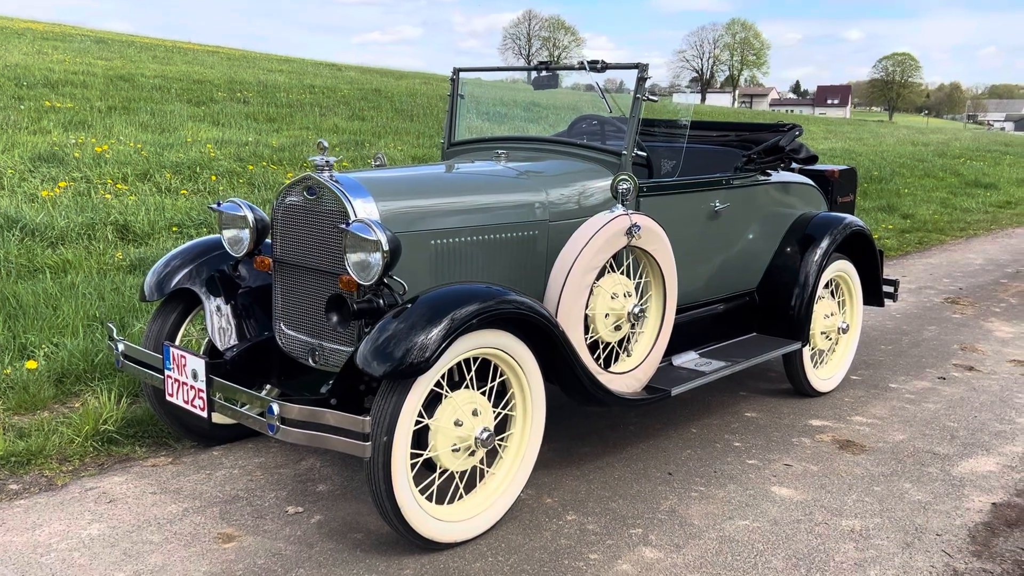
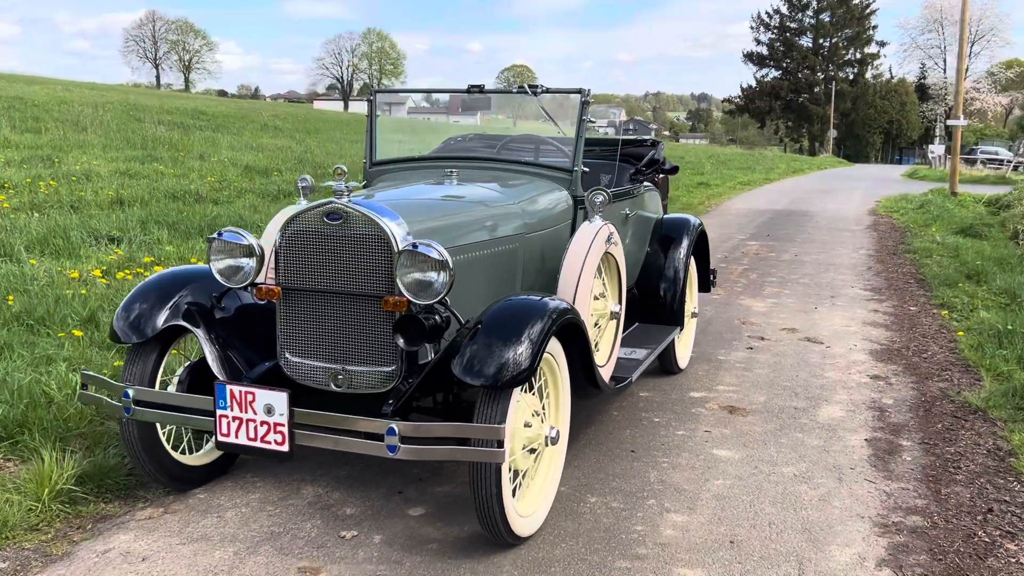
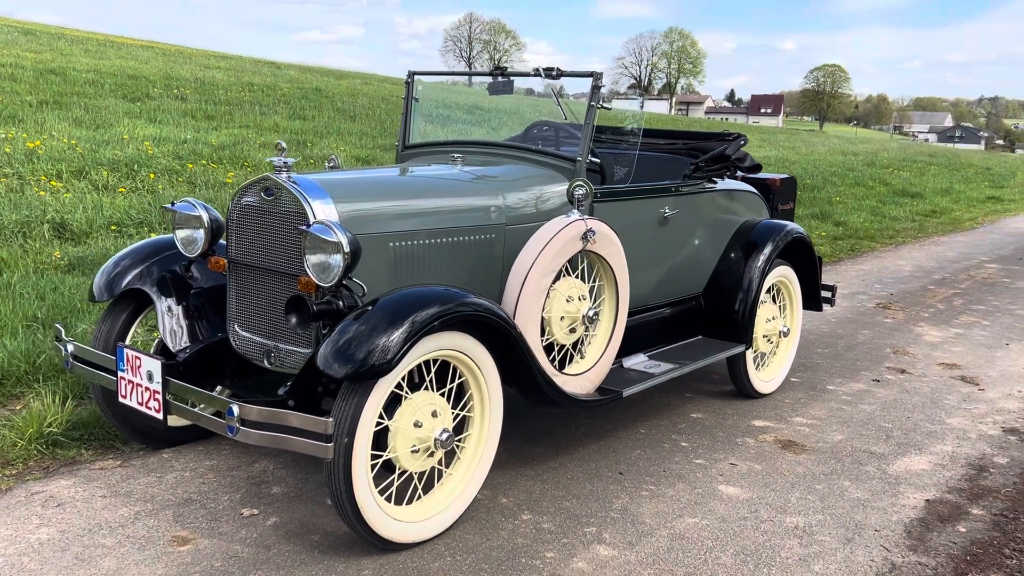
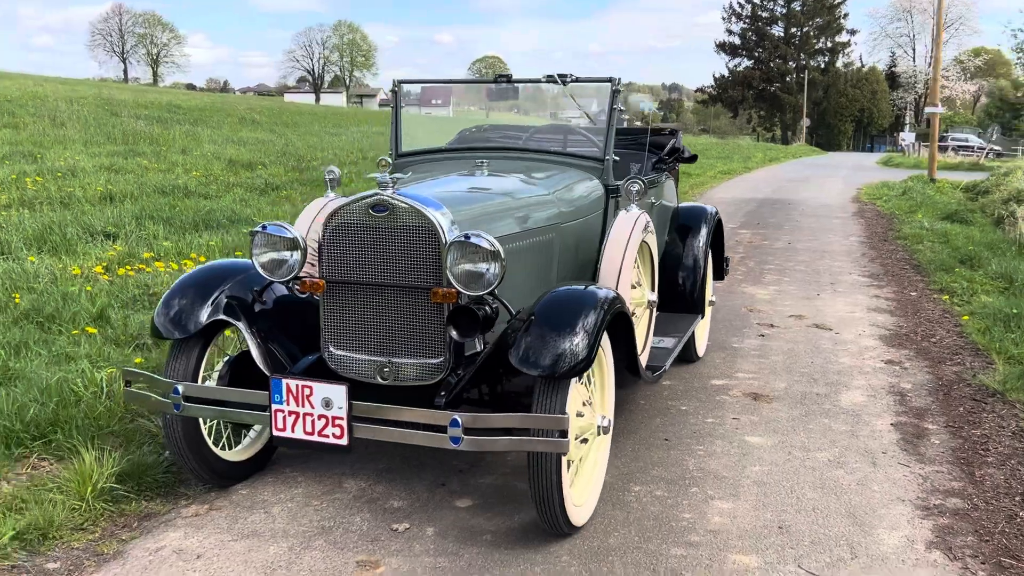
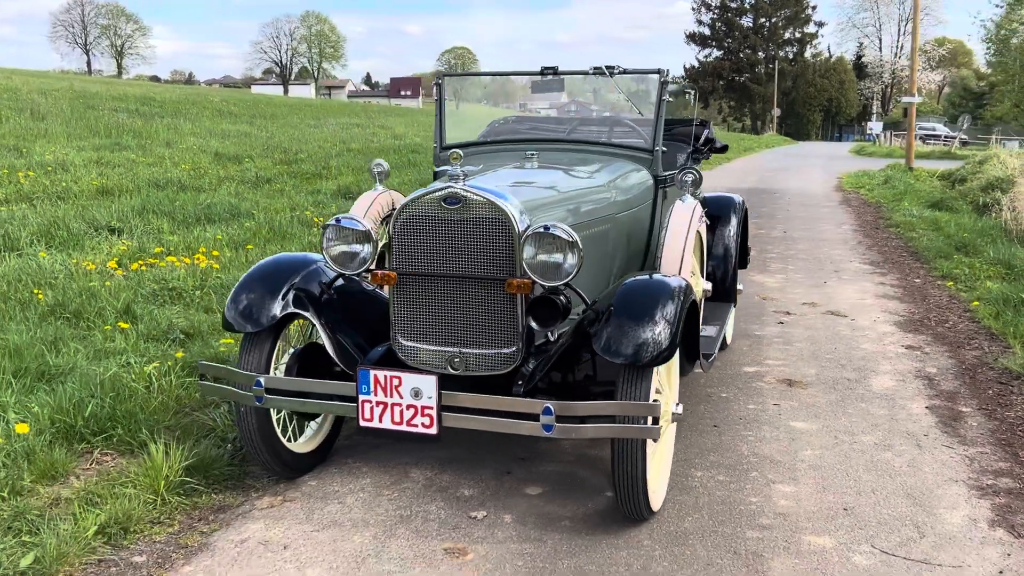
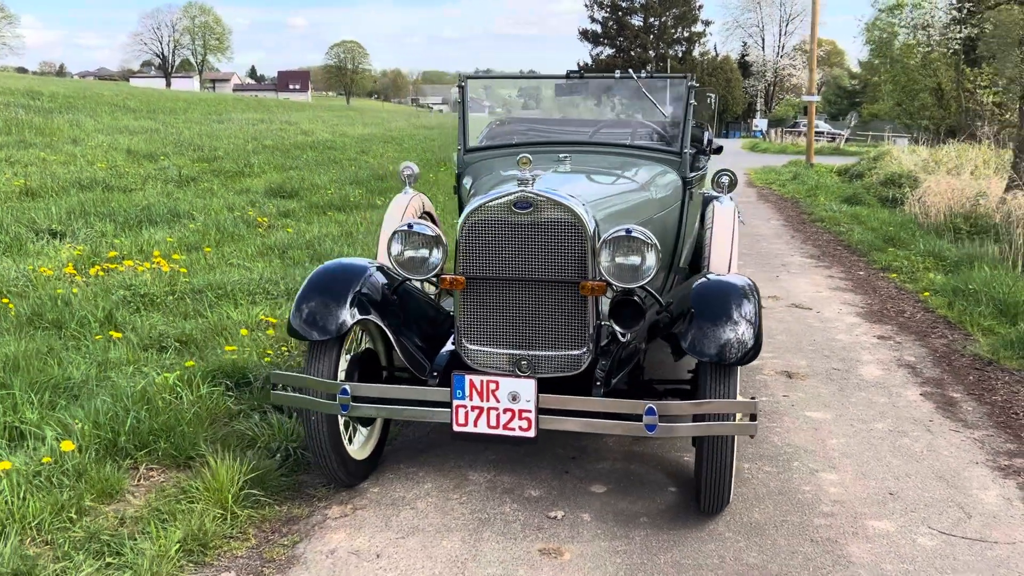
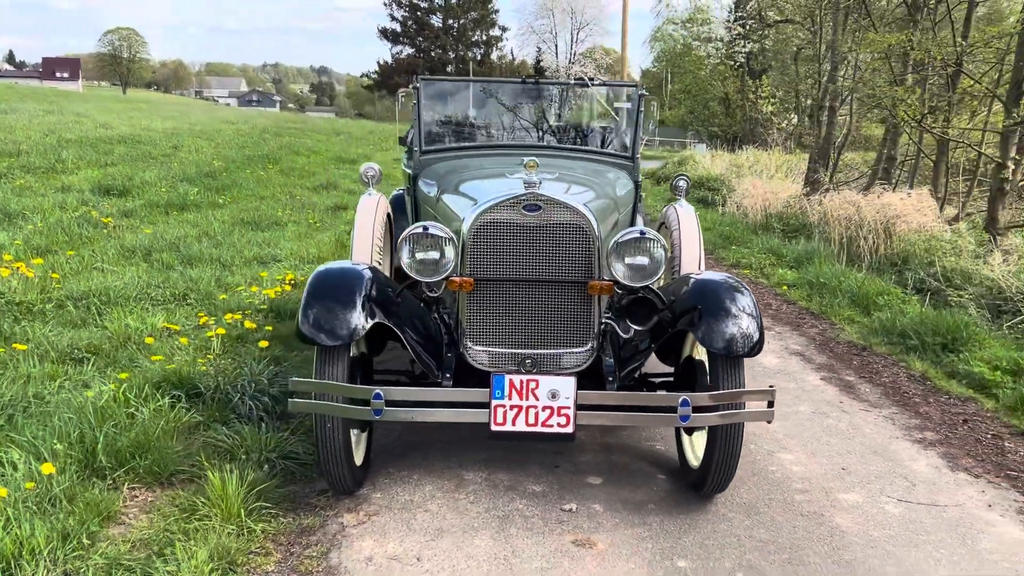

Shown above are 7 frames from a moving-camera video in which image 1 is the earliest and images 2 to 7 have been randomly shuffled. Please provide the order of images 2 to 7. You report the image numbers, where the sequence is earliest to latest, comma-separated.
3, 2, 4, 5, 6, 7
